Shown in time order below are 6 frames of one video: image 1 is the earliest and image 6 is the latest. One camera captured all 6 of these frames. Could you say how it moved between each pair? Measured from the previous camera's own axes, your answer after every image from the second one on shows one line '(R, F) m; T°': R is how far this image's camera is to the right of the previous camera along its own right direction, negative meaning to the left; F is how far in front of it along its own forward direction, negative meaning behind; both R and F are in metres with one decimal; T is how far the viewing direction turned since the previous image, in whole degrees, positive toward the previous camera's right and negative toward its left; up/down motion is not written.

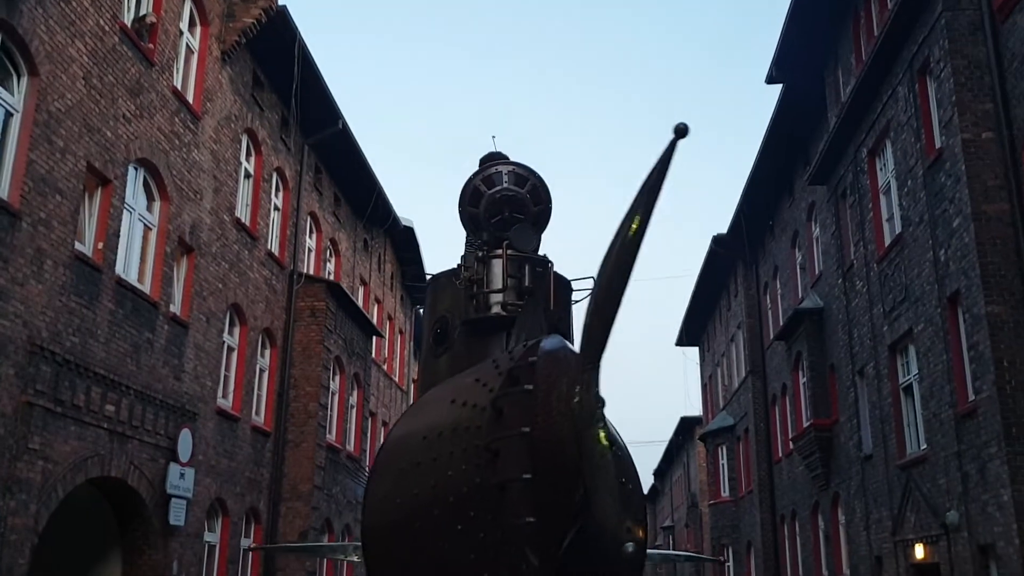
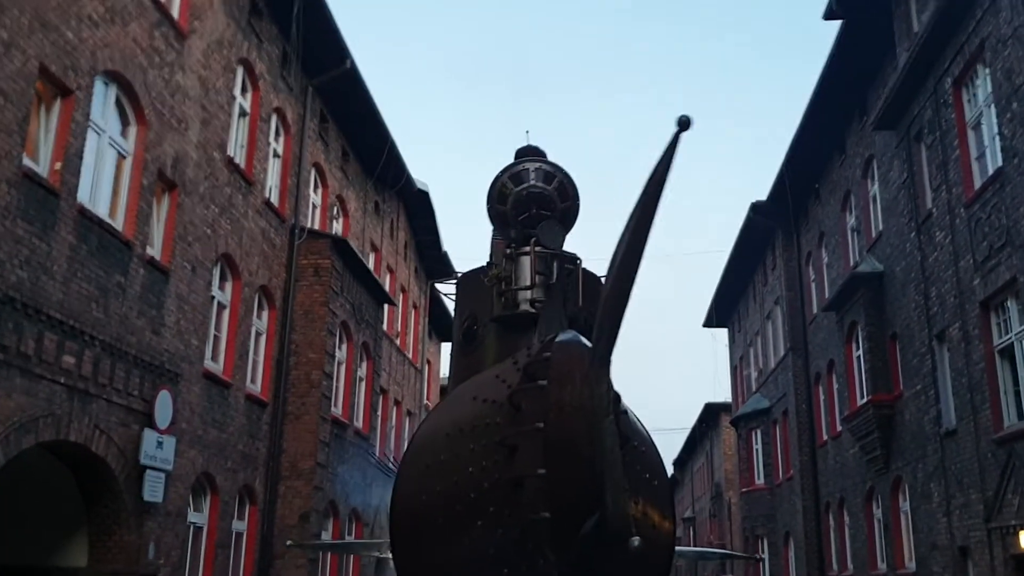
(-0.2, +1.9) m; -1°
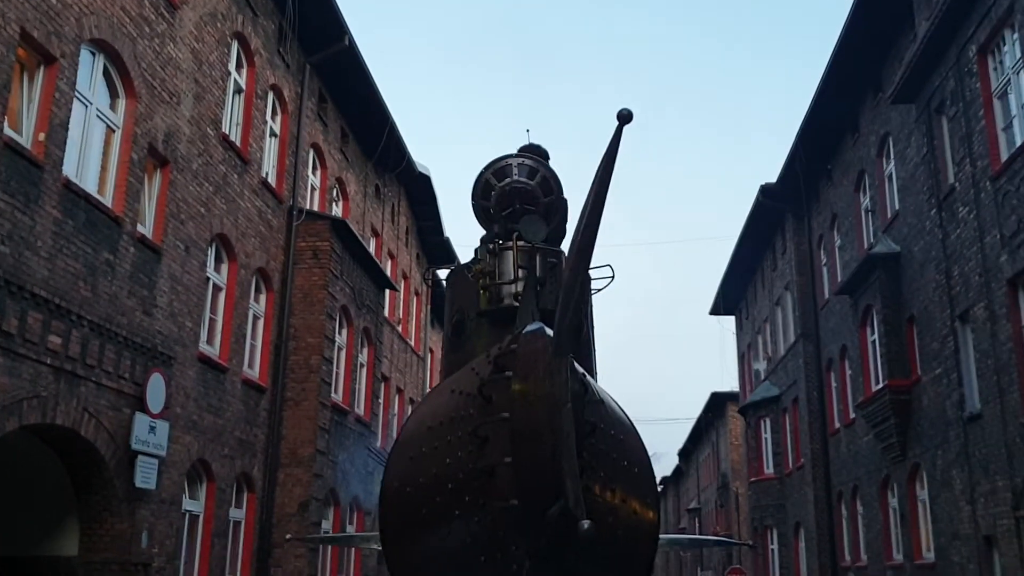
(0.0, +0.5) m; 0°
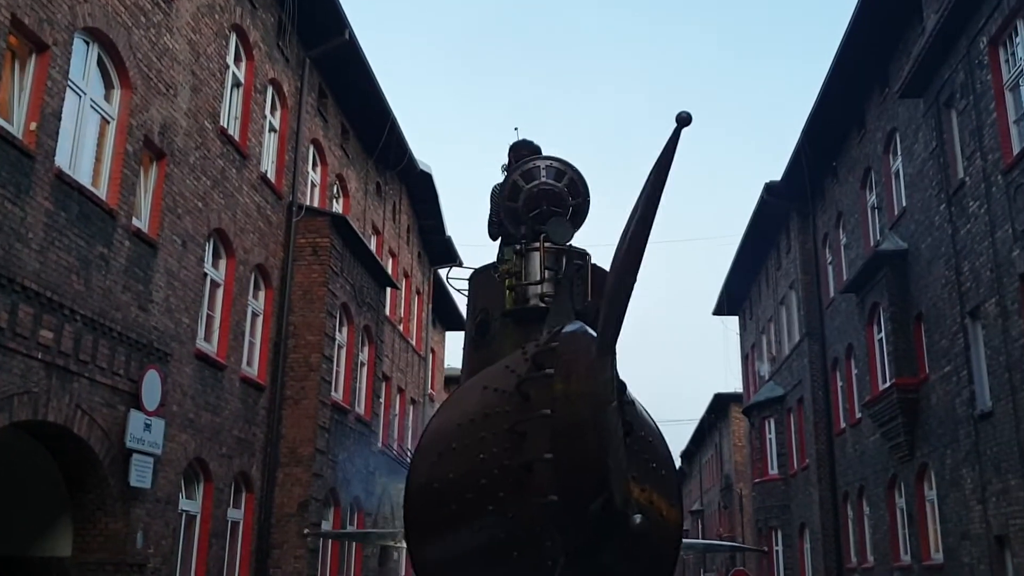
(0.0, +0.2) m; 0°
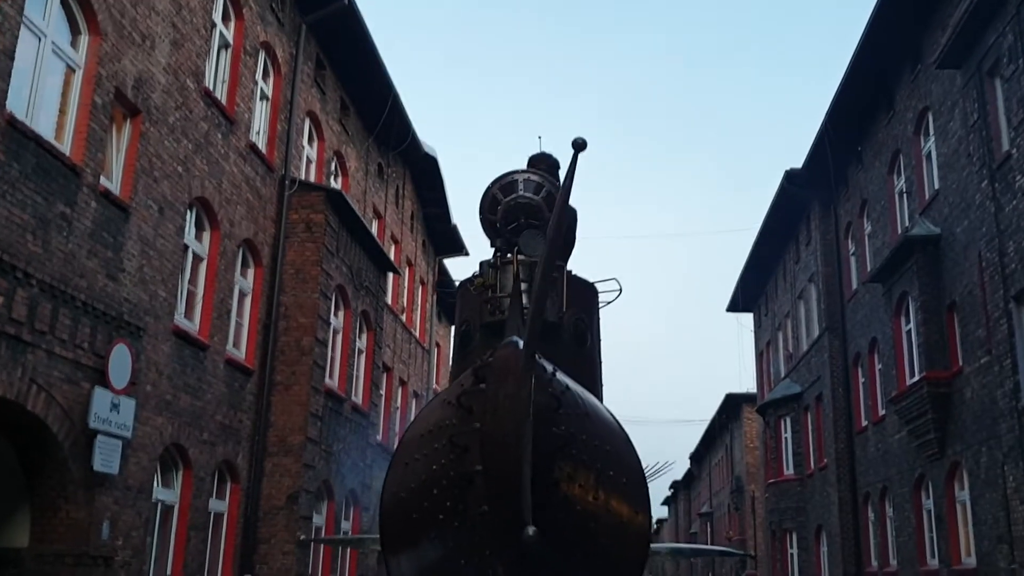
(0.0, +1.0) m; -1°
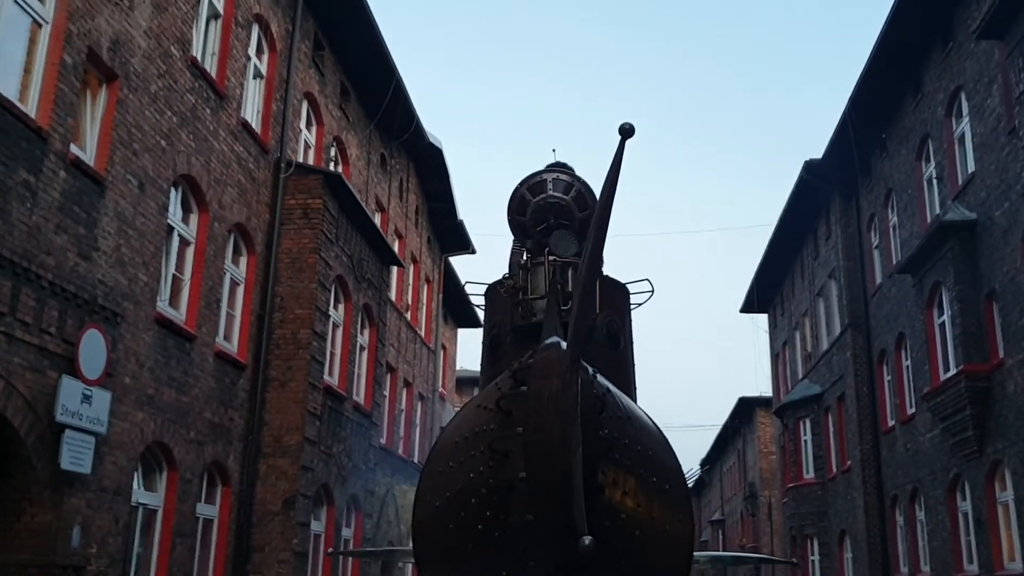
(-0.1, +1.0) m; 0°
